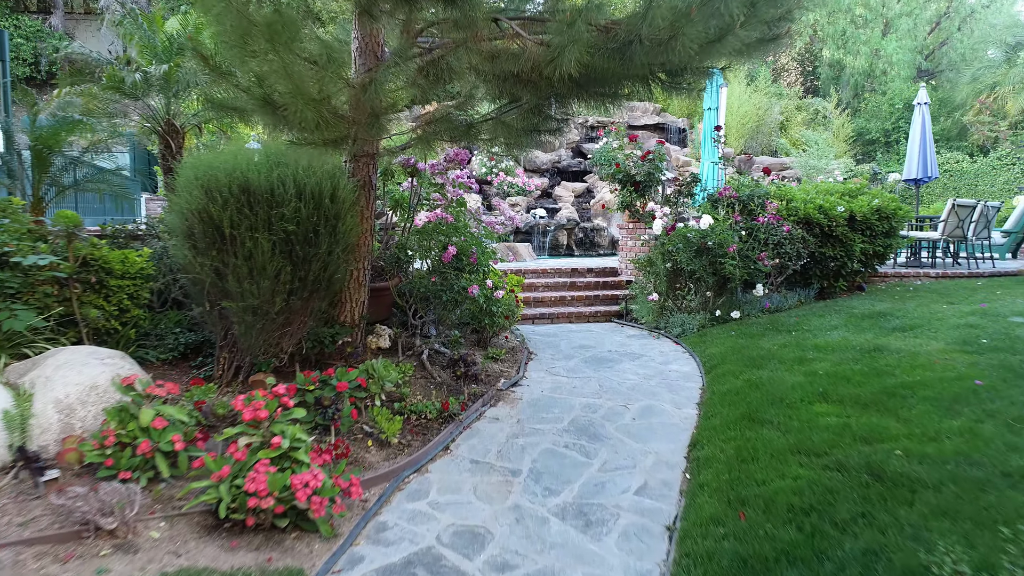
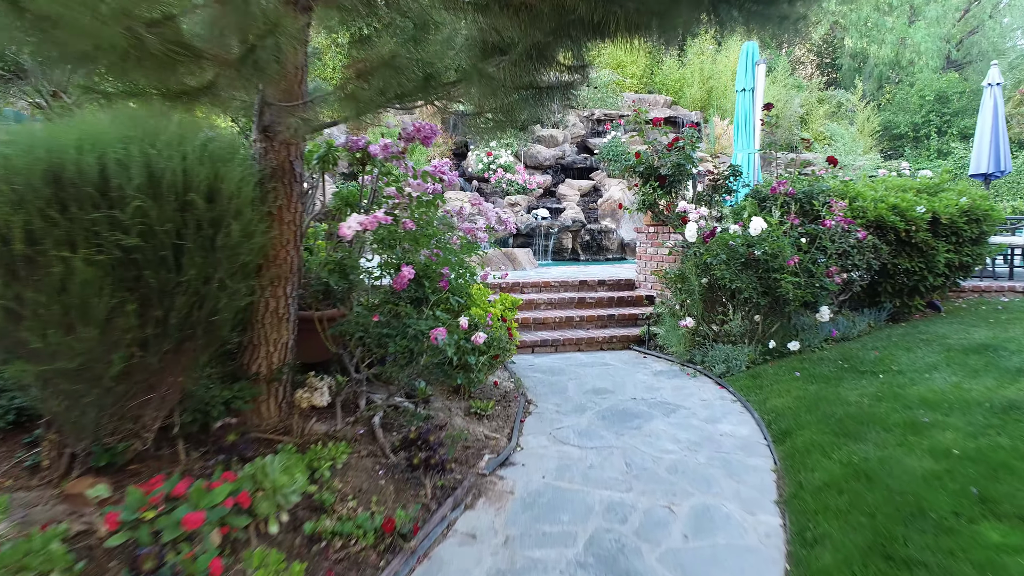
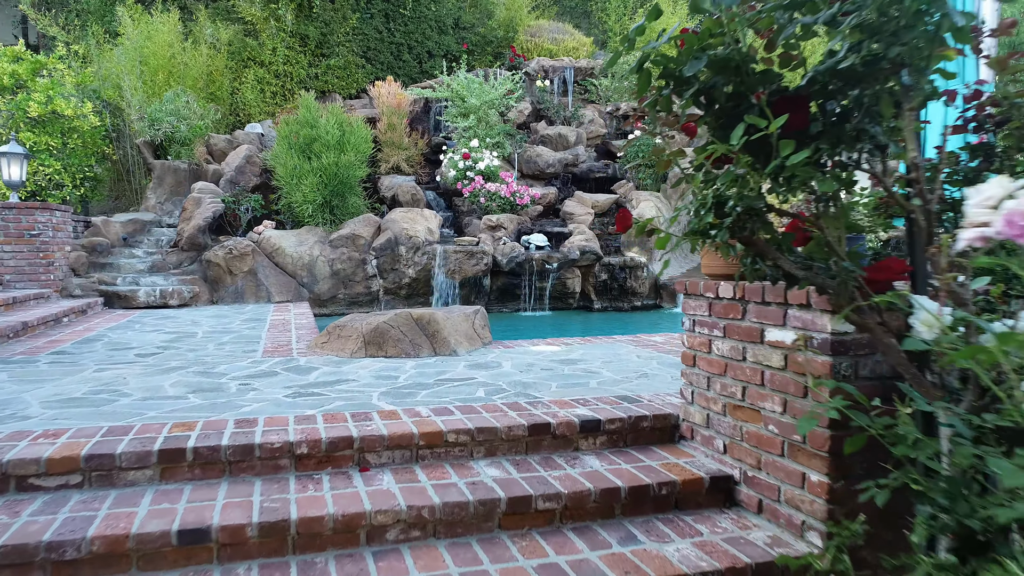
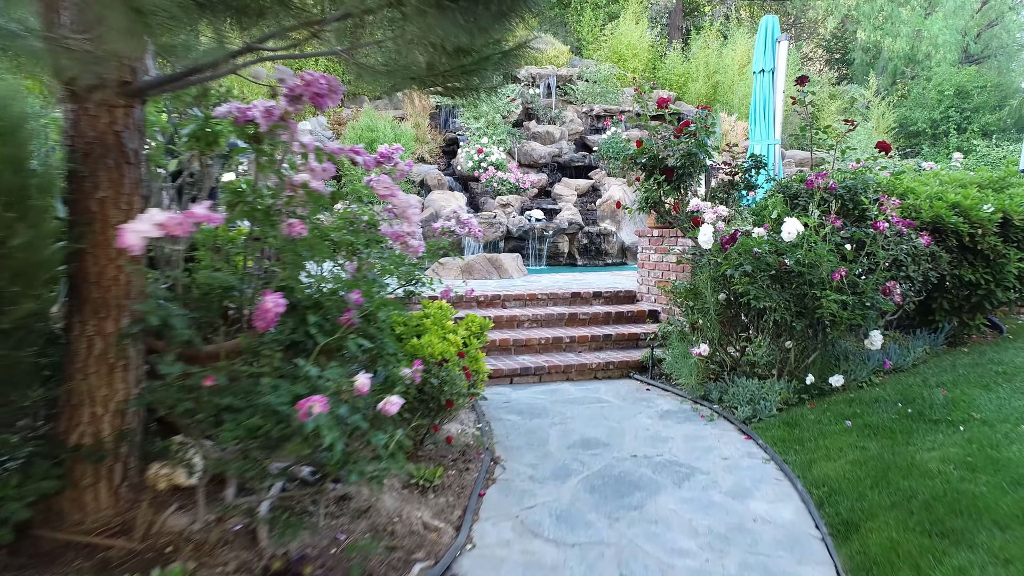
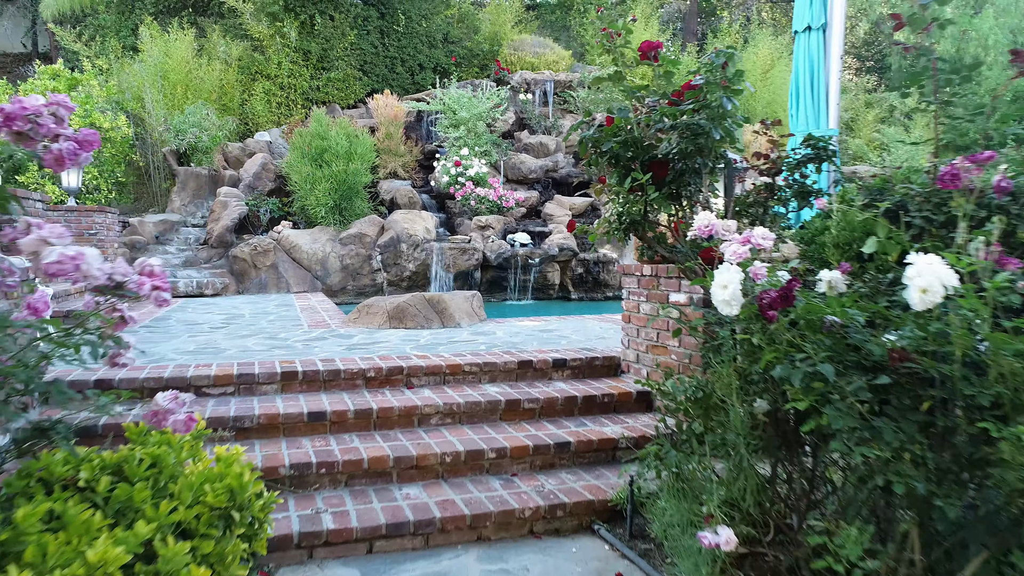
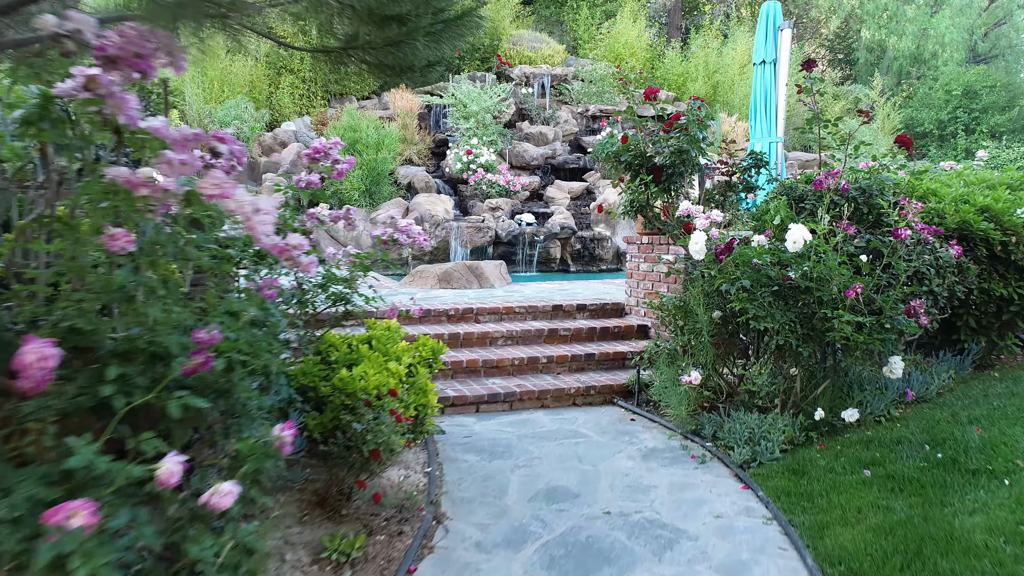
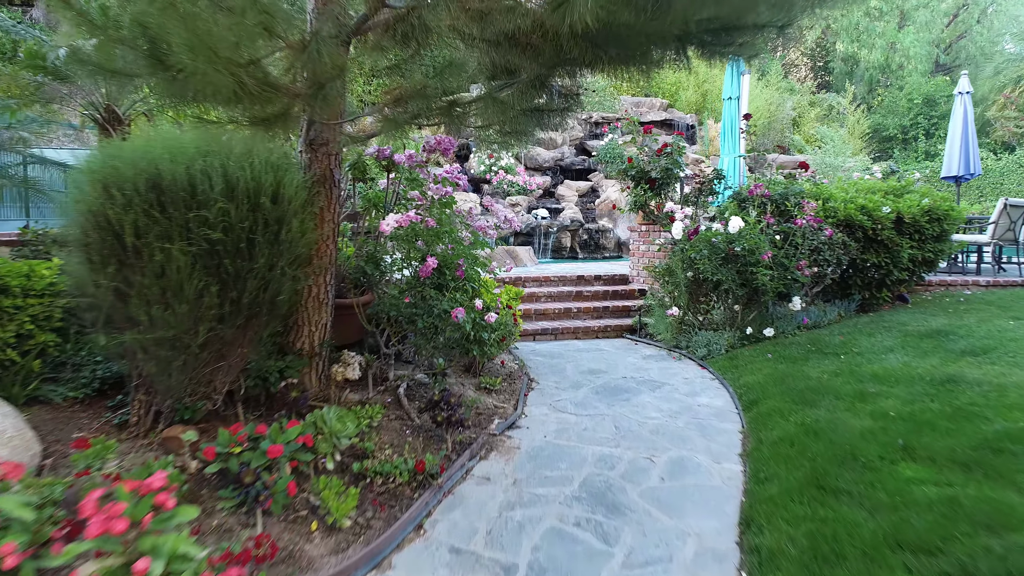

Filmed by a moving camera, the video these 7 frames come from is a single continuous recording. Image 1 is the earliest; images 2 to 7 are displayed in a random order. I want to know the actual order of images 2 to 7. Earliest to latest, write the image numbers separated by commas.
7, 2, 4, 6, 5, 3
